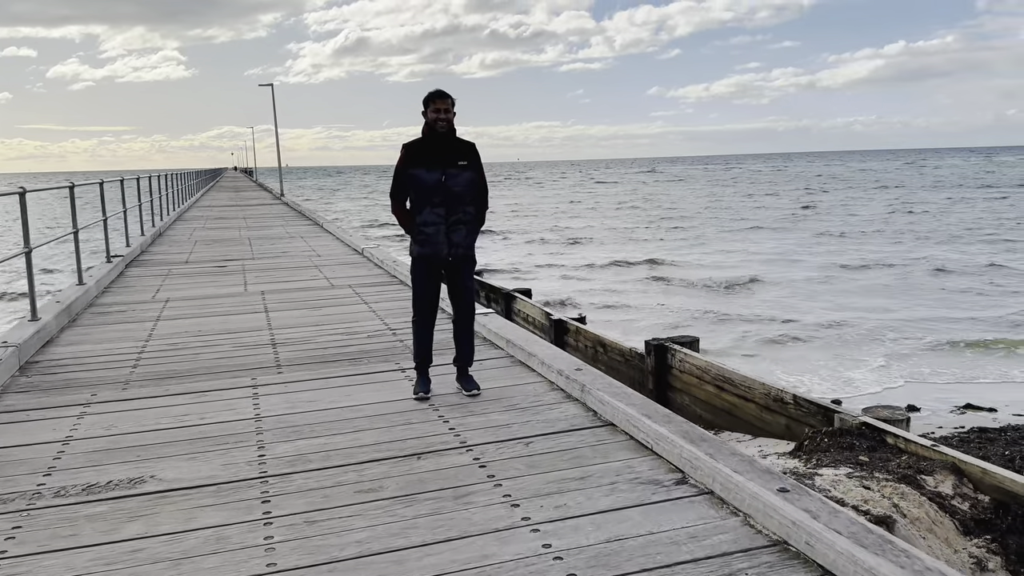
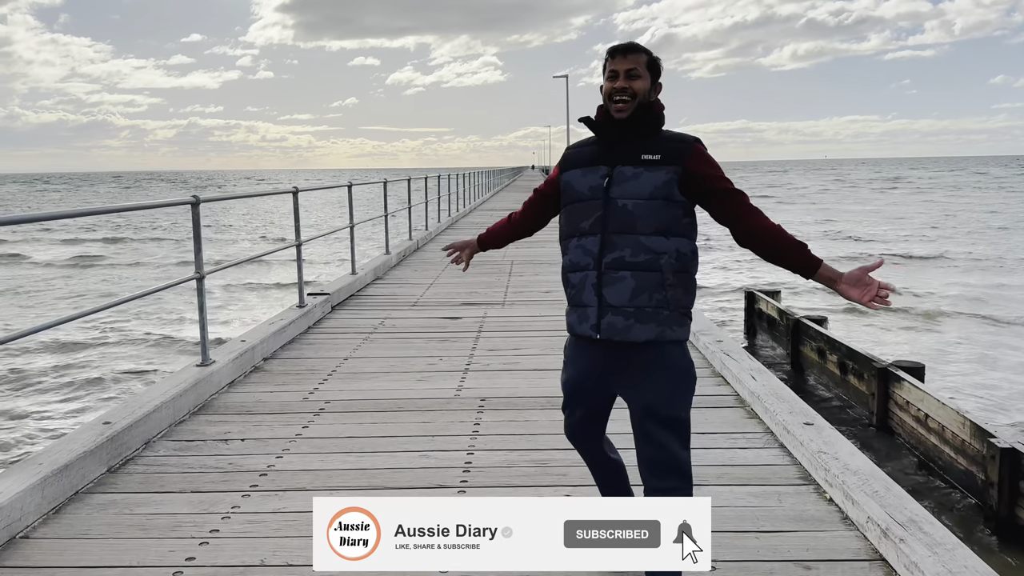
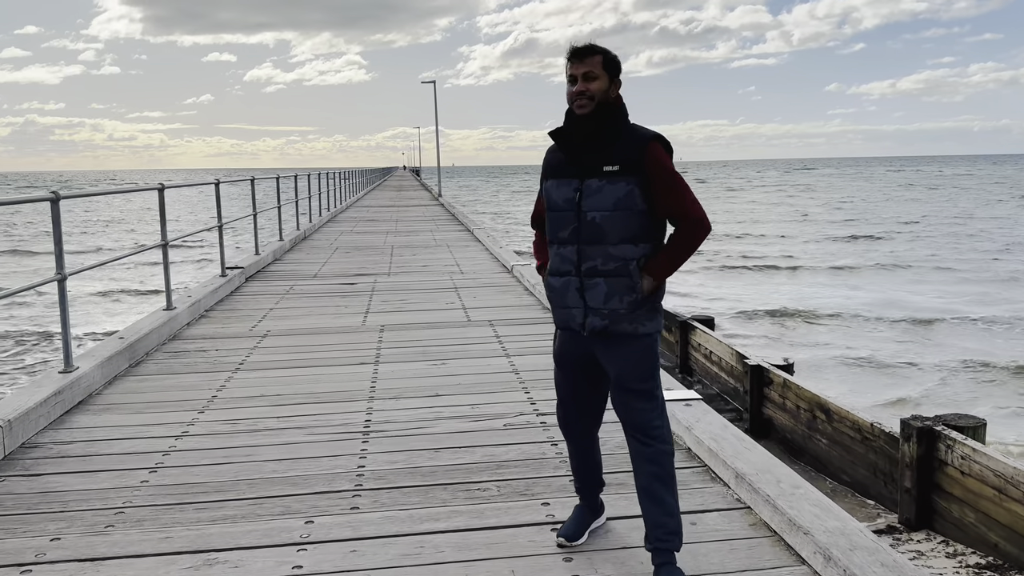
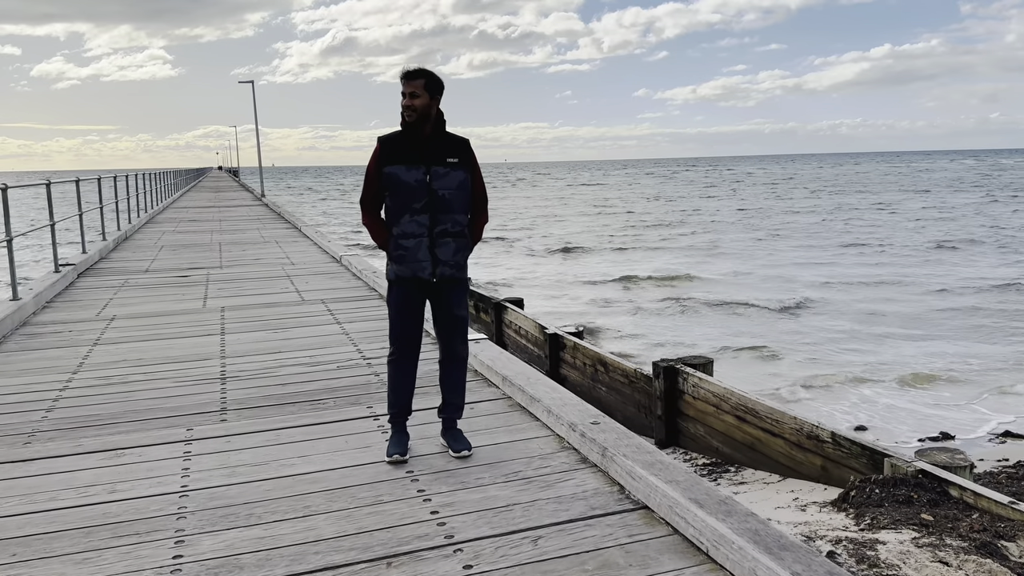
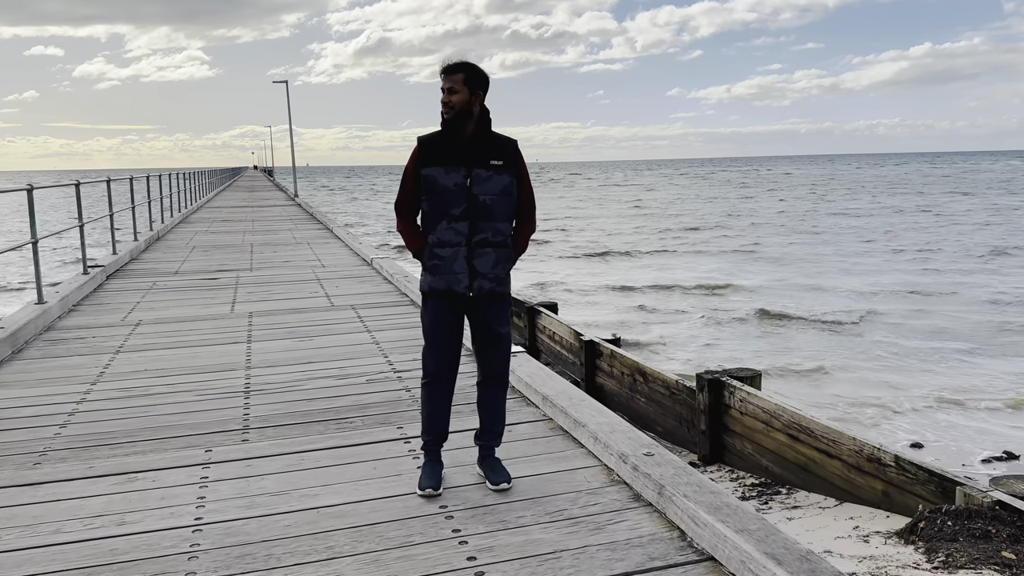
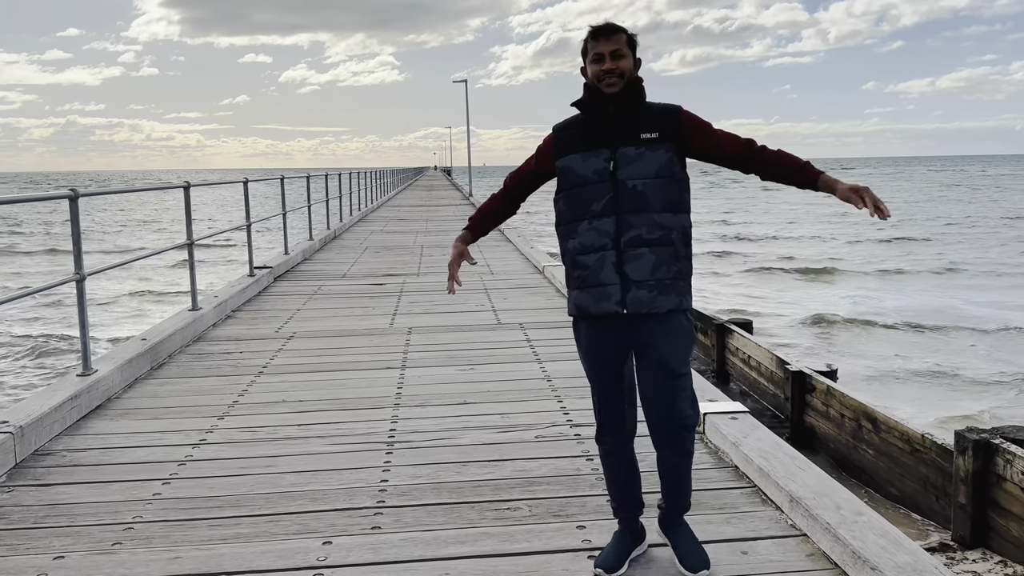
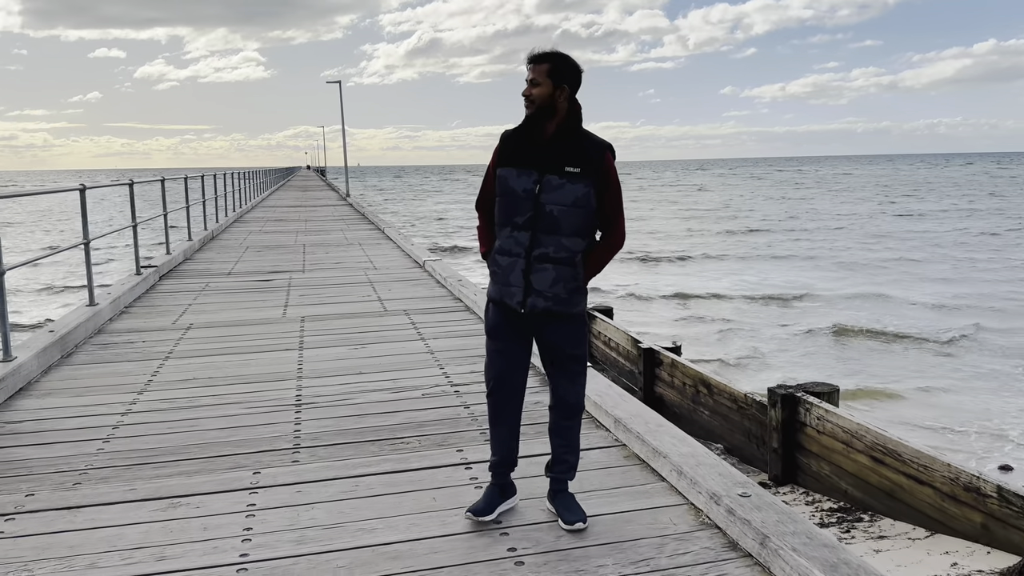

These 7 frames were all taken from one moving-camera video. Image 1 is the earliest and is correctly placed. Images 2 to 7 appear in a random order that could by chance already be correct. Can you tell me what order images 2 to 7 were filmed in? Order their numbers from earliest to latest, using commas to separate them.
4, 5, 7, 3, 6, 2
